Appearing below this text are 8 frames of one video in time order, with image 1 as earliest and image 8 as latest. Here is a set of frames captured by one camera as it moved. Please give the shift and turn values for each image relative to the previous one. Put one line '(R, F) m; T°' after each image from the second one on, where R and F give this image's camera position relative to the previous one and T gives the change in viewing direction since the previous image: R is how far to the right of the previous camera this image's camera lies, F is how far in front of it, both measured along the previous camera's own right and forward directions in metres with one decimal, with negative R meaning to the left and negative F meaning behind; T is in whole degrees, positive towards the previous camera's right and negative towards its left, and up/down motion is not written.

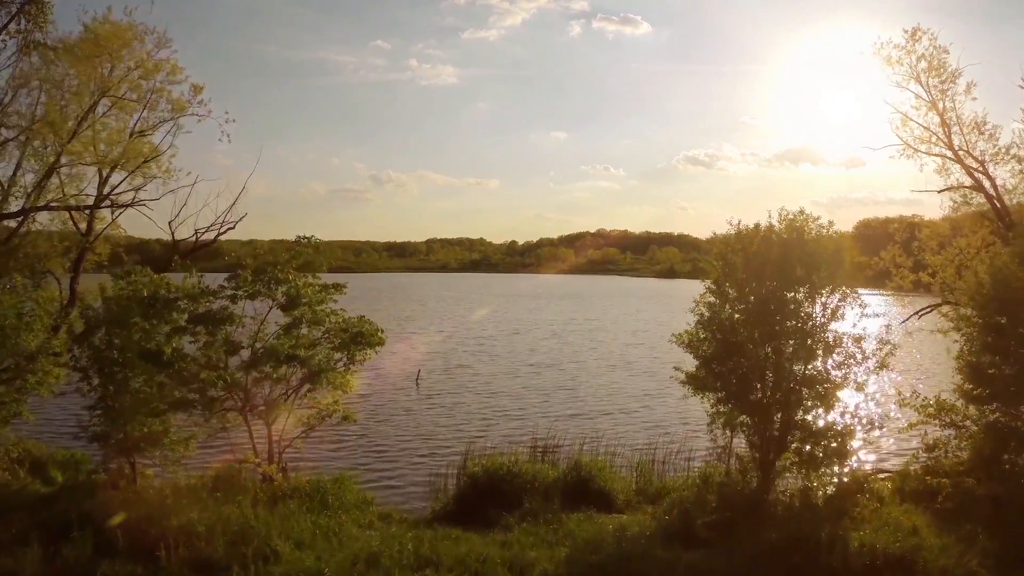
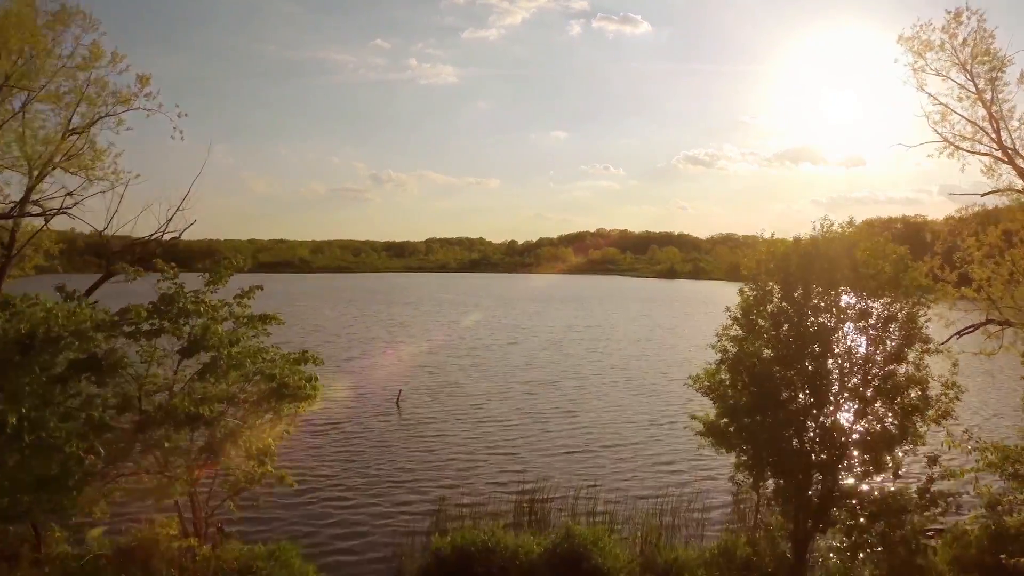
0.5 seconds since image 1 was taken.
(+0.1, +1.1) m; 0°
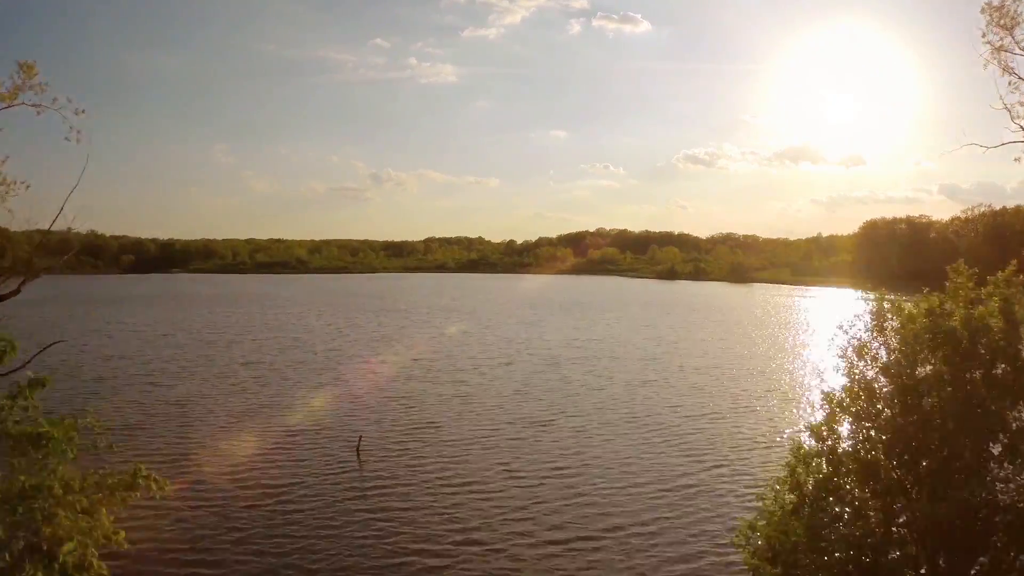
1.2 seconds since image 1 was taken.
(+0.2, +1.8) m; 0°
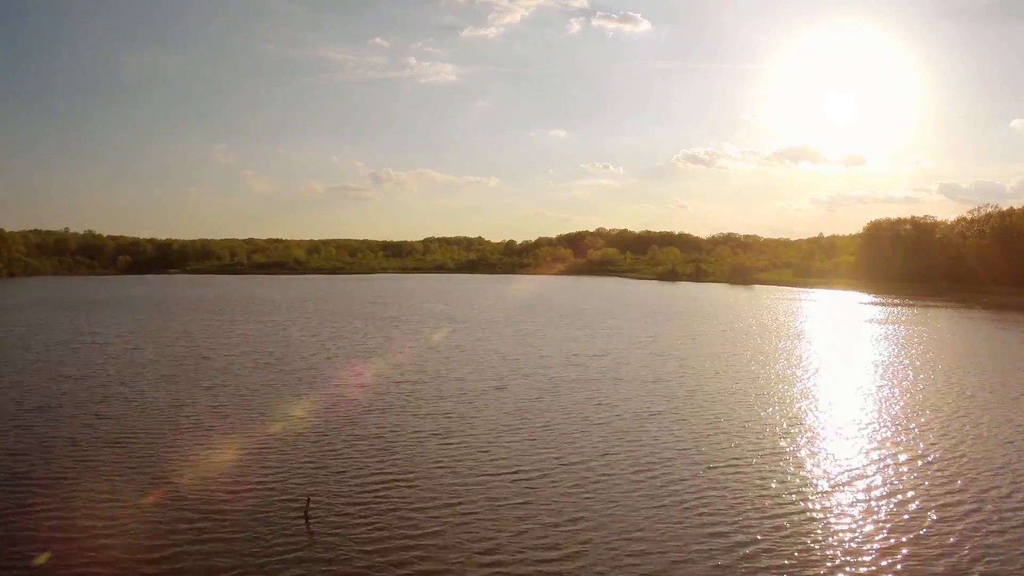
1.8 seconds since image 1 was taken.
(+0.1, +1.8) m; 0°
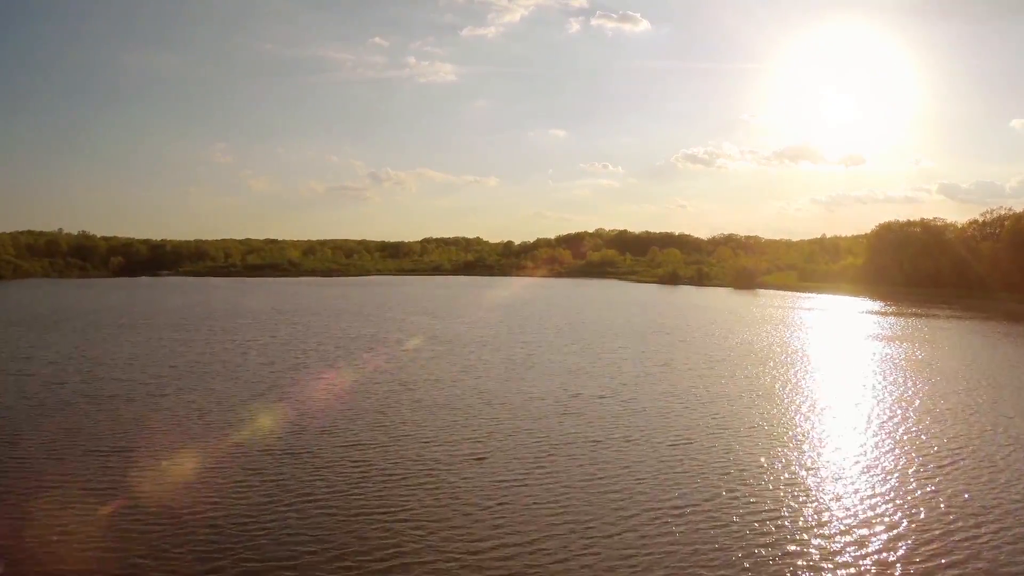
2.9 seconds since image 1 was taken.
(+0.3, +3.5) m; 0°
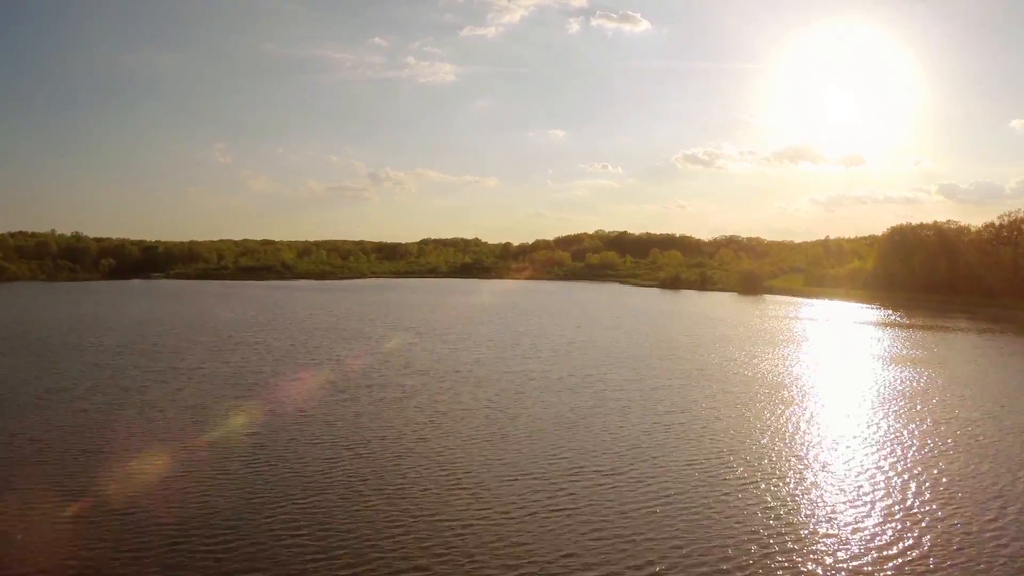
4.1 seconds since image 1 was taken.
(+0.4, +4.2) m; 0°
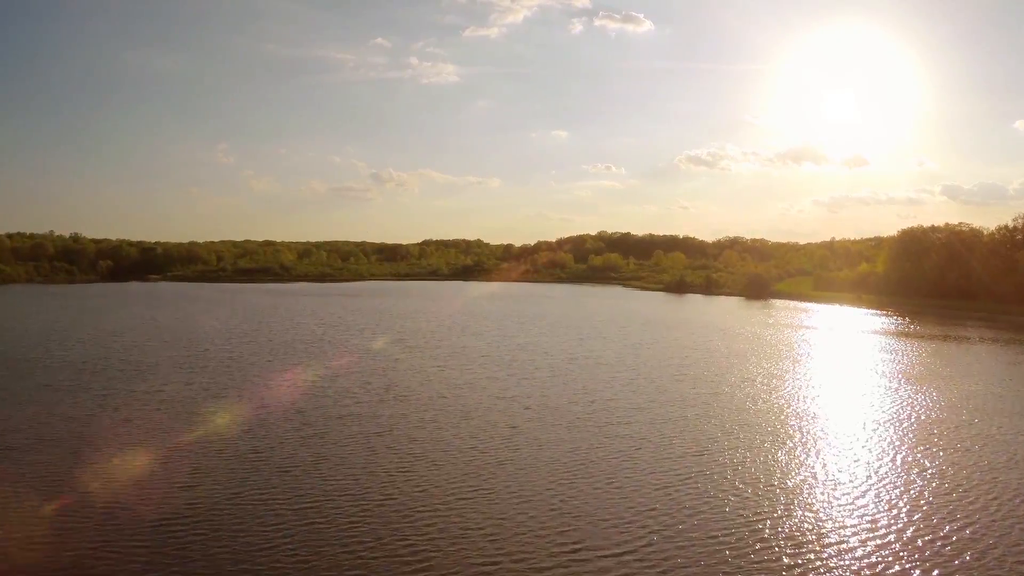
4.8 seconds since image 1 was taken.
(+0.3, +2.8) m; 0°
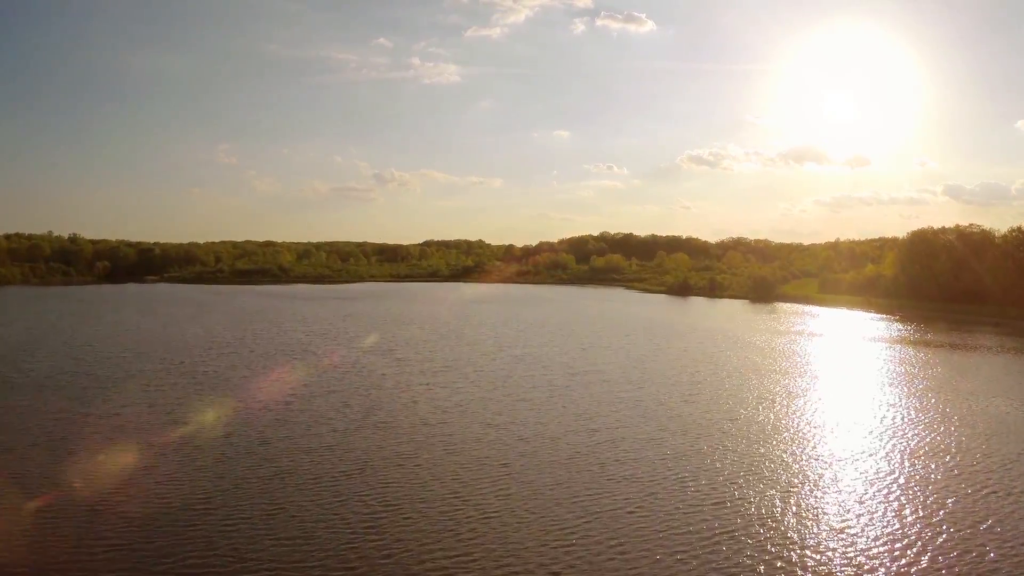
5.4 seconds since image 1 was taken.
(+0.2, +2.4) m; 0°
